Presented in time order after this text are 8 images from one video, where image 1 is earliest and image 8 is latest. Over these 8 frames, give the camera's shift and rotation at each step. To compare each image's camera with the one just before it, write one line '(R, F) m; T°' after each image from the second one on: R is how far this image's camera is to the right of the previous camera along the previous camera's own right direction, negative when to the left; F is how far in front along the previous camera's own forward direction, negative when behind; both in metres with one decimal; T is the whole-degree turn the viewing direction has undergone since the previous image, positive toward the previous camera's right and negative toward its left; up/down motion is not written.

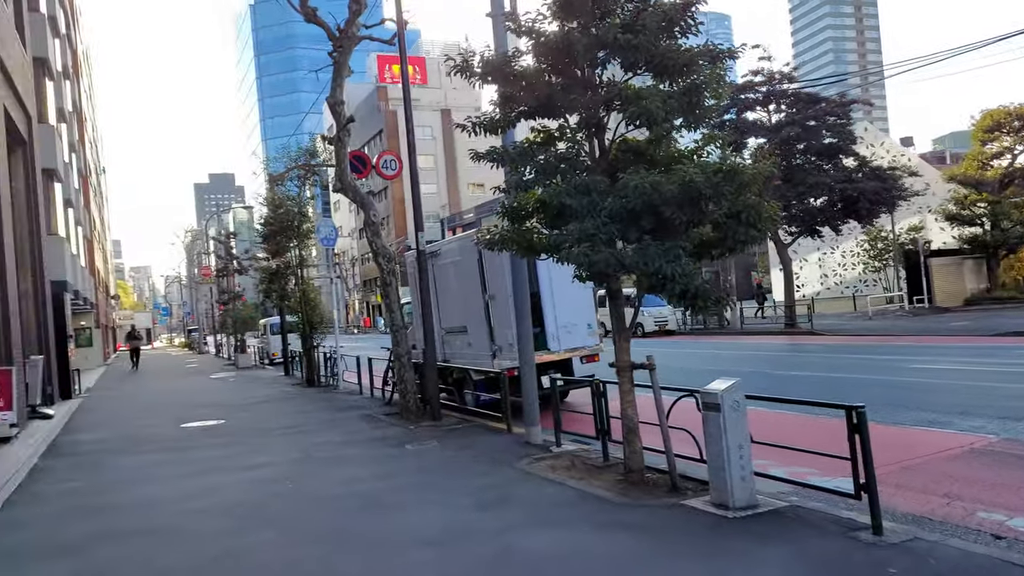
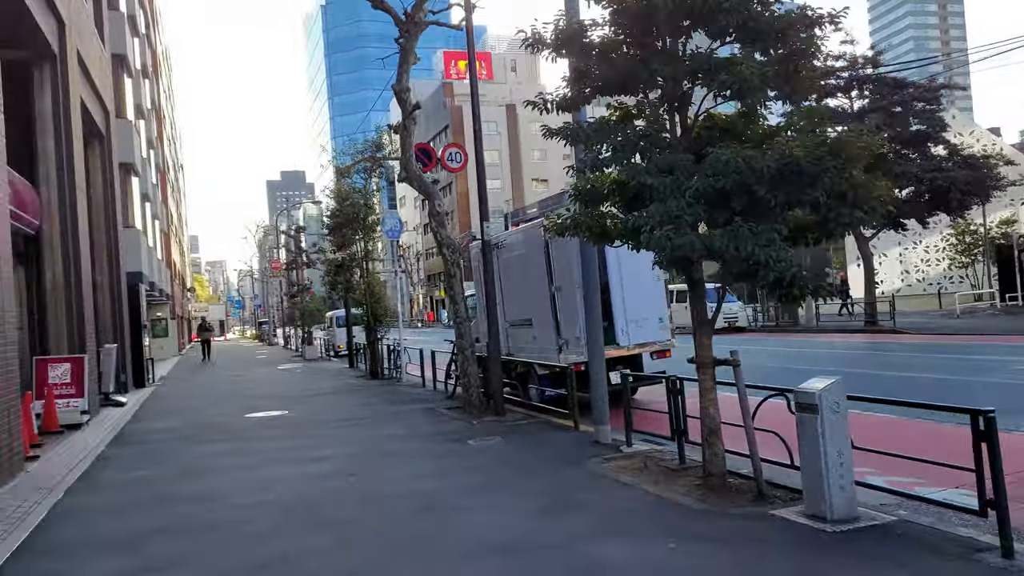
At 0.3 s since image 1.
(-0.1, +0.5) m; -5°
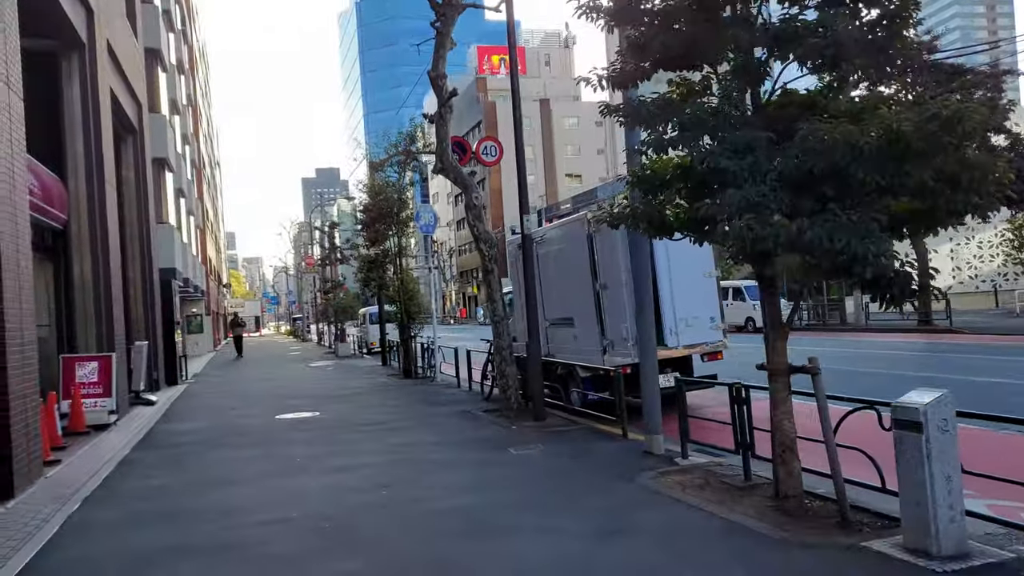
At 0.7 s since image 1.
(-0.1, +0.7) m; -2°
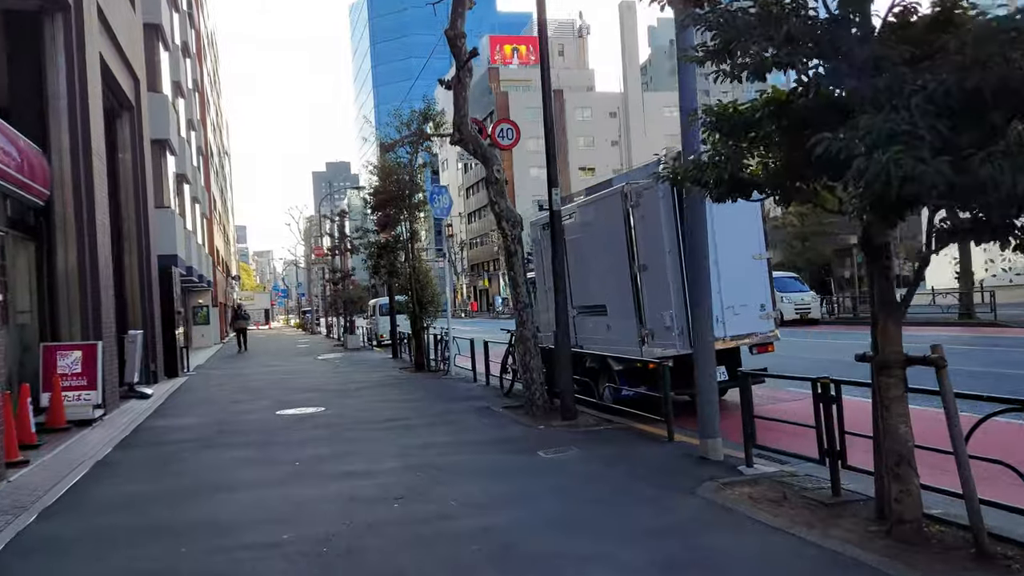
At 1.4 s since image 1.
(-0.2, +1.2) m; -1°
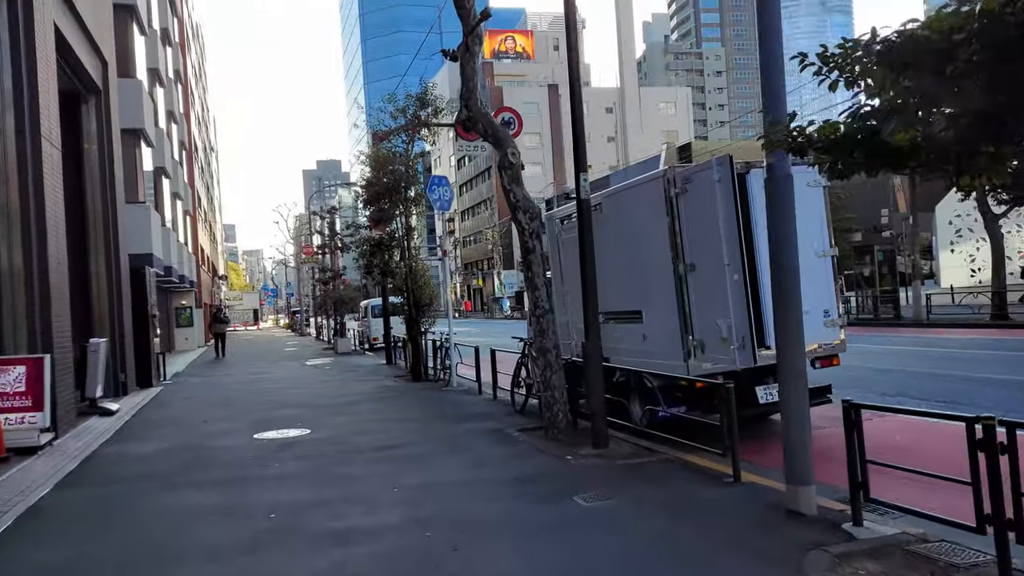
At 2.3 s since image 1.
(-0.3, +1.6) m; +1°
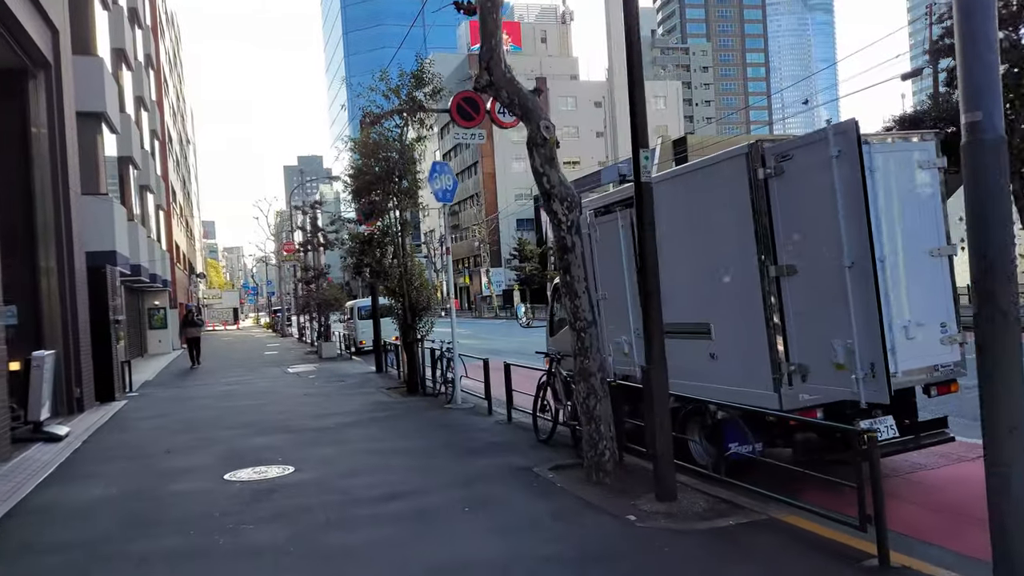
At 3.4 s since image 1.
(-0.5, +1.8) m; +1°
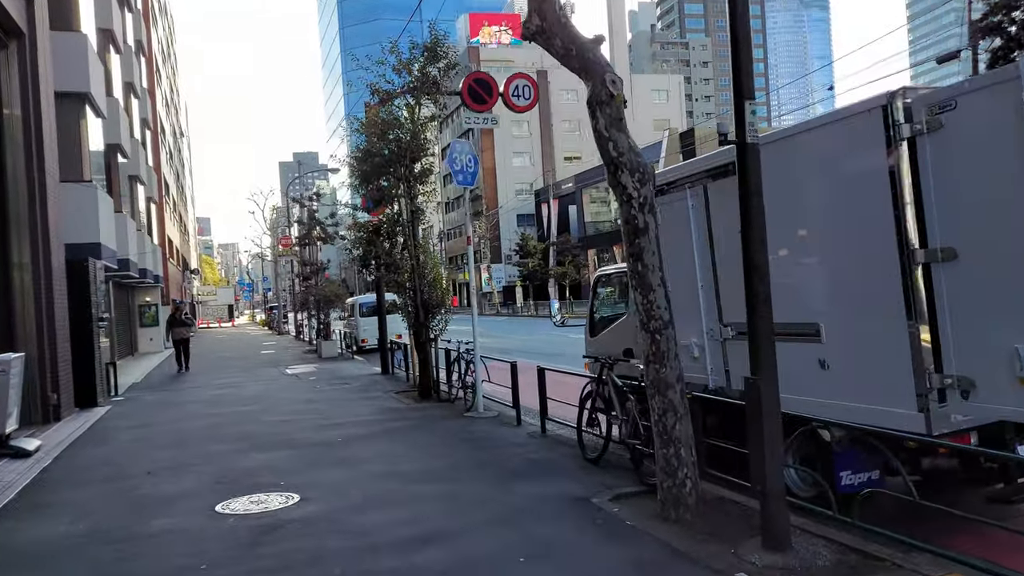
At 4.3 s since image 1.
(-0.5, +1.4) m; 0°
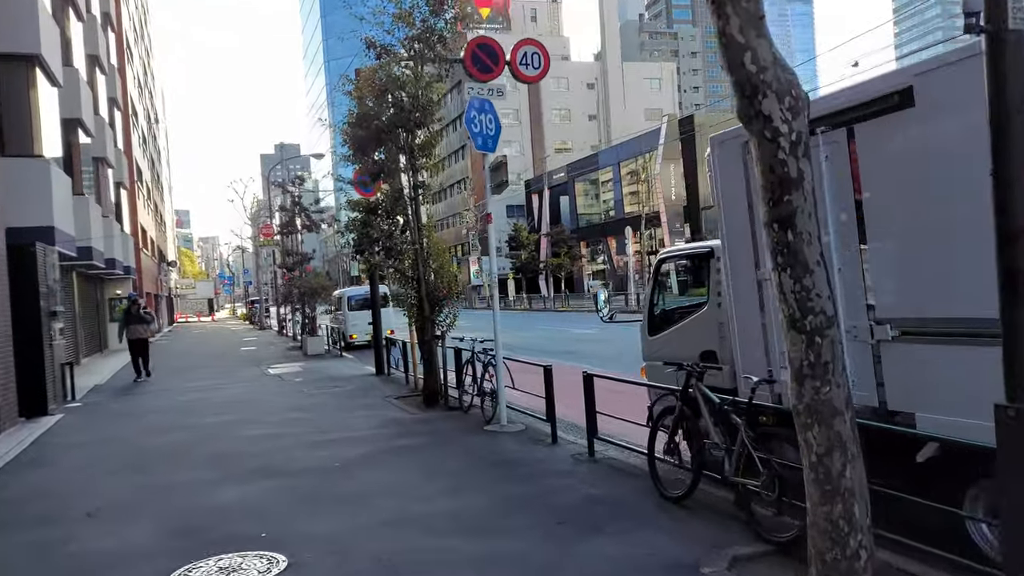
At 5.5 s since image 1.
(-0.6, +2.0) m; +1°
